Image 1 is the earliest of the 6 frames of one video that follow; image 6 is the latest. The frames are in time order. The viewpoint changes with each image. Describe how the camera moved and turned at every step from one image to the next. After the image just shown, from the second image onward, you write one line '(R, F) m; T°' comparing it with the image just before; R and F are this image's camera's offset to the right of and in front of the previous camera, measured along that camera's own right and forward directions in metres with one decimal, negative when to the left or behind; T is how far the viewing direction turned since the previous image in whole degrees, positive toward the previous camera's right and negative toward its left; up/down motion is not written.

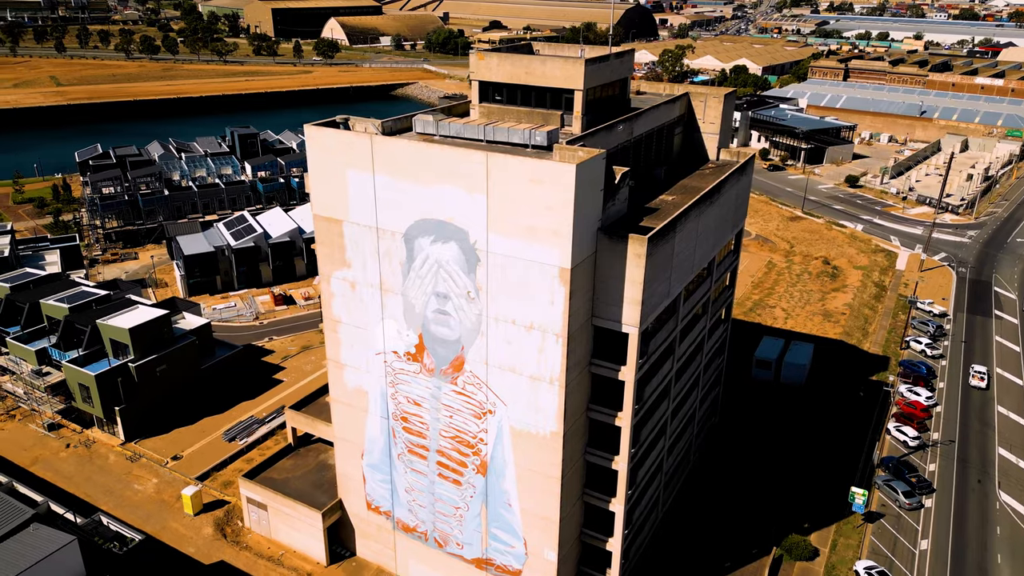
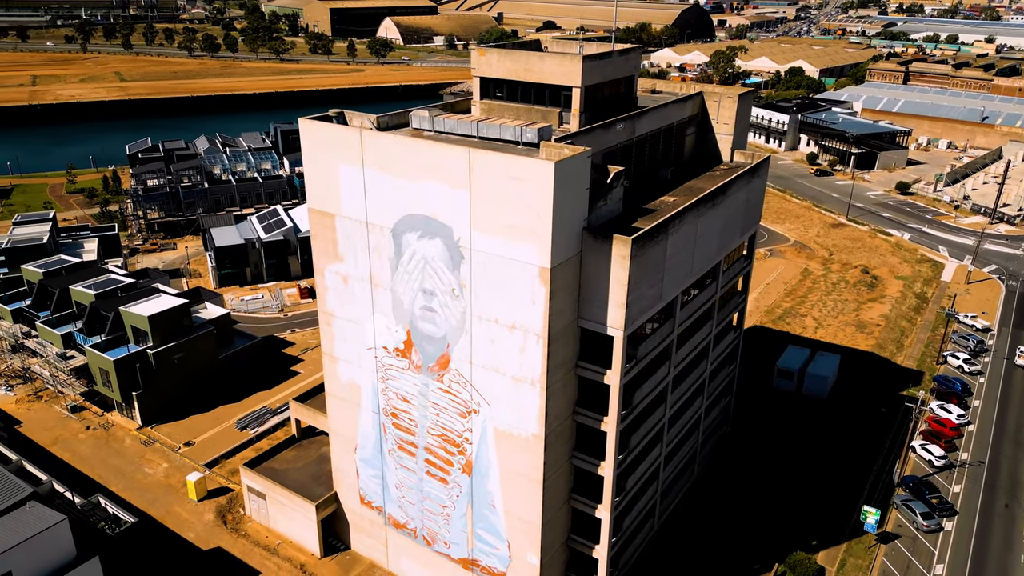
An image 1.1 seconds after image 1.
(+2.9, +0.6) m; -4°
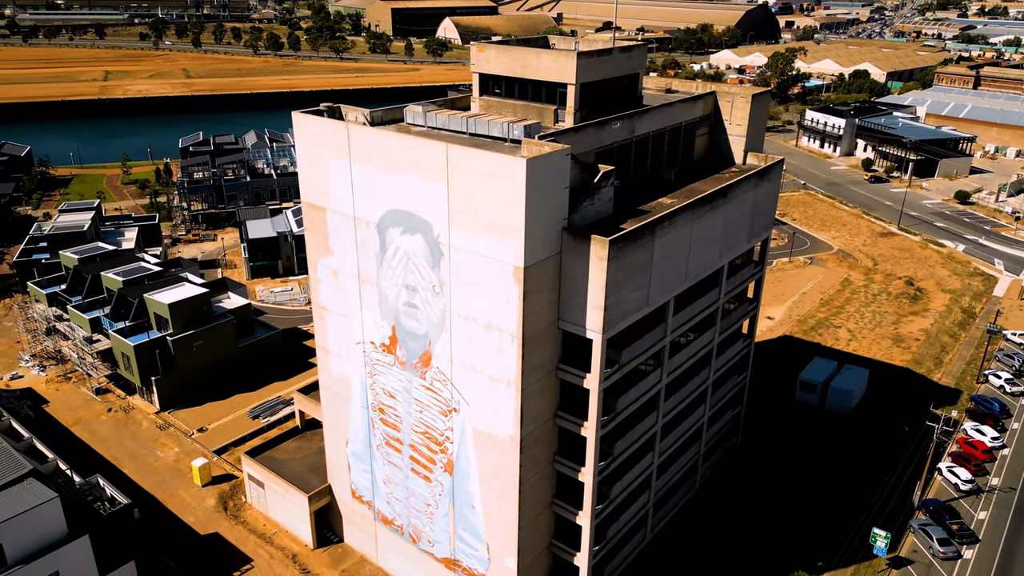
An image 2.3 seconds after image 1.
(+3.2, +0.6) m; -4°
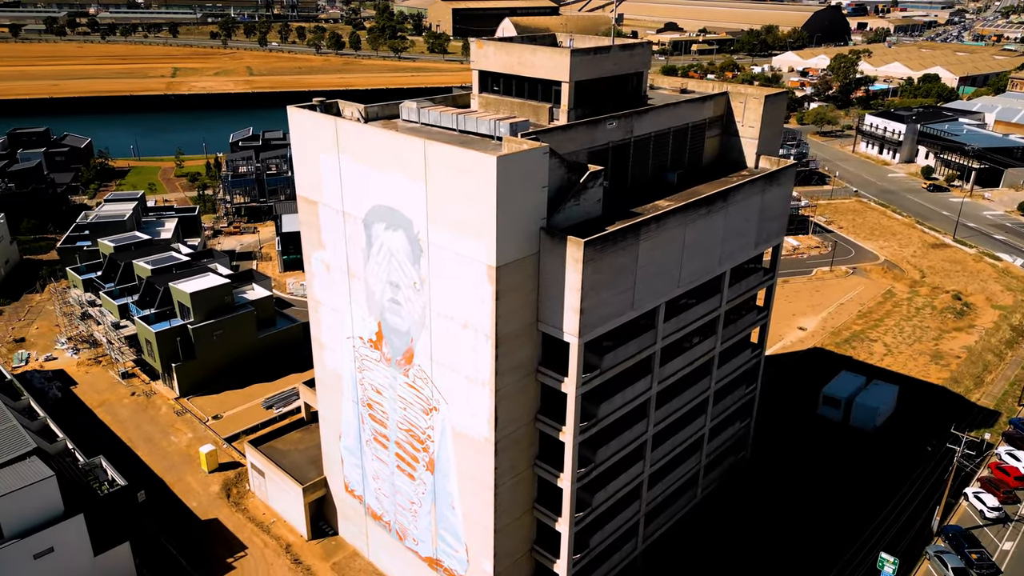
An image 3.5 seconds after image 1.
(+3.2, +0.6) m; -4°
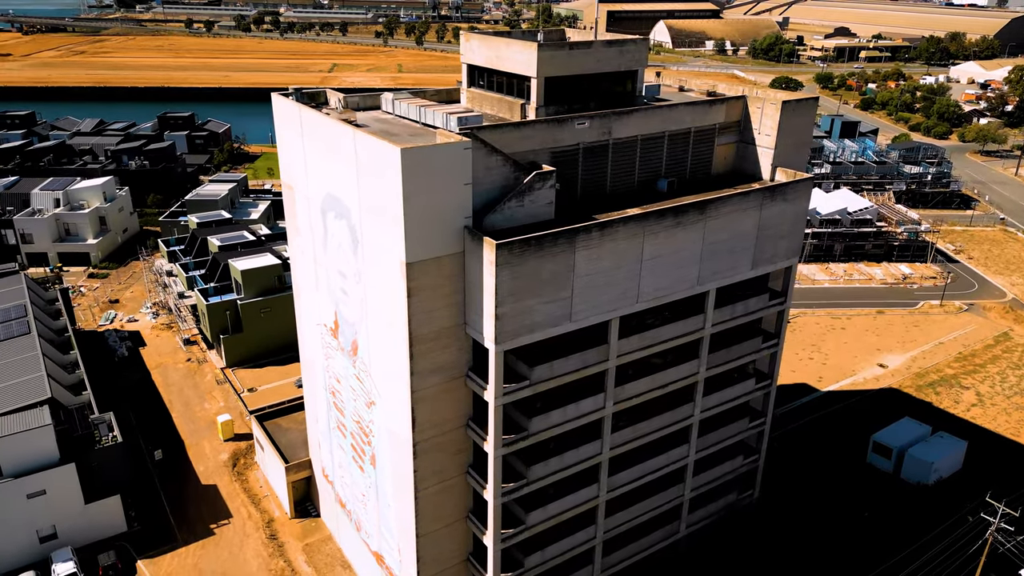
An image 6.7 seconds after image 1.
(+8.6, +2.1) m; -11°
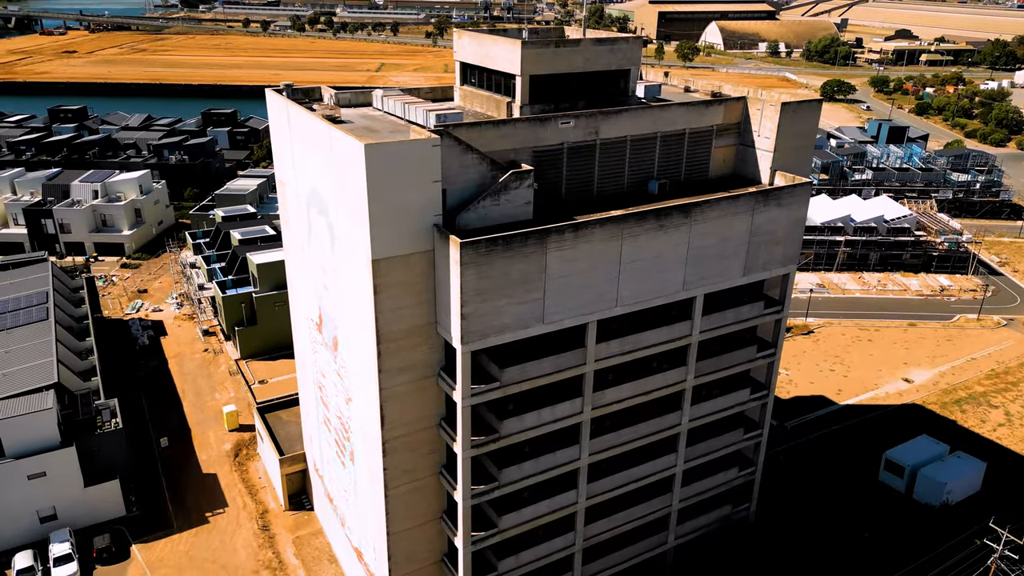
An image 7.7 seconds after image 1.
(+3.0, +0.5) m; -4°
